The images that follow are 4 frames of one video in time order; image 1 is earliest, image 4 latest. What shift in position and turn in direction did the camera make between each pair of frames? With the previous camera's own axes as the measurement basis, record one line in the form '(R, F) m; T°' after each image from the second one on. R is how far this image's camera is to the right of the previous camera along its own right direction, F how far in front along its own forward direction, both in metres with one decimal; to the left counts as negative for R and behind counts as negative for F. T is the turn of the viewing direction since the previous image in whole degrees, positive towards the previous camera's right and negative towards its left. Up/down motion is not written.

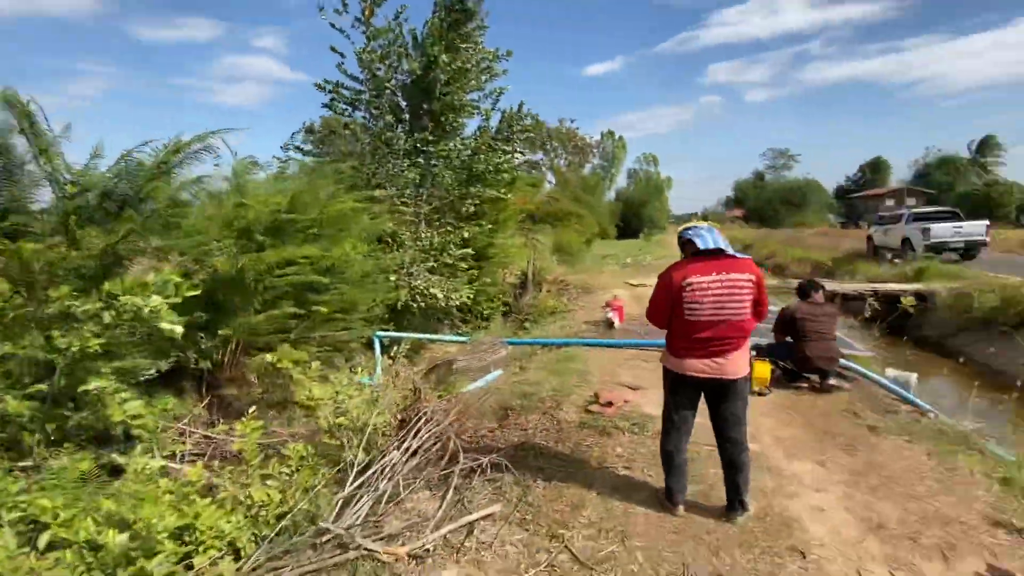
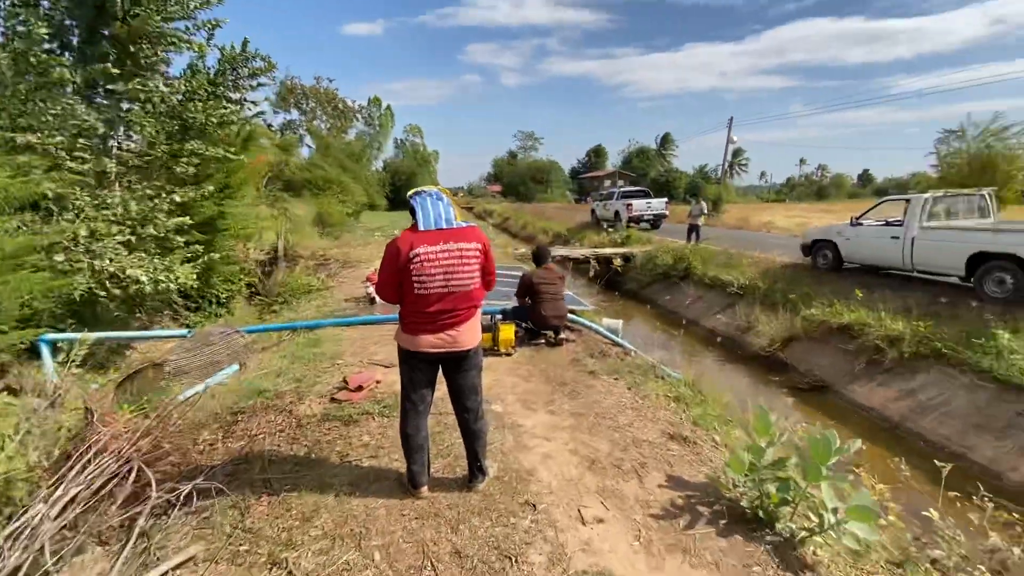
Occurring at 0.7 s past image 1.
(+0.3, +0.3) m; +27°
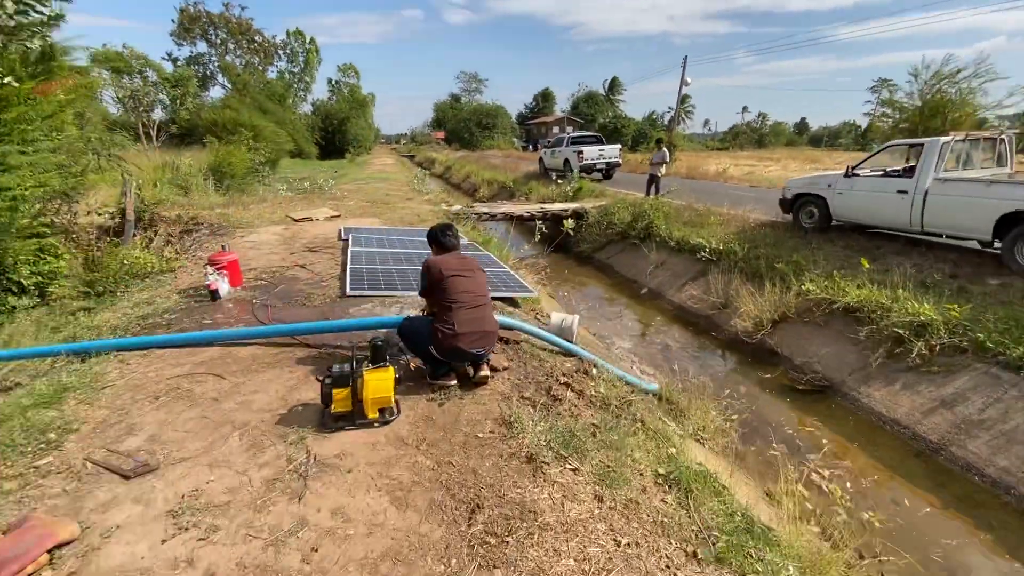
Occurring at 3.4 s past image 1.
(+0.5, +2.4) m; +6°
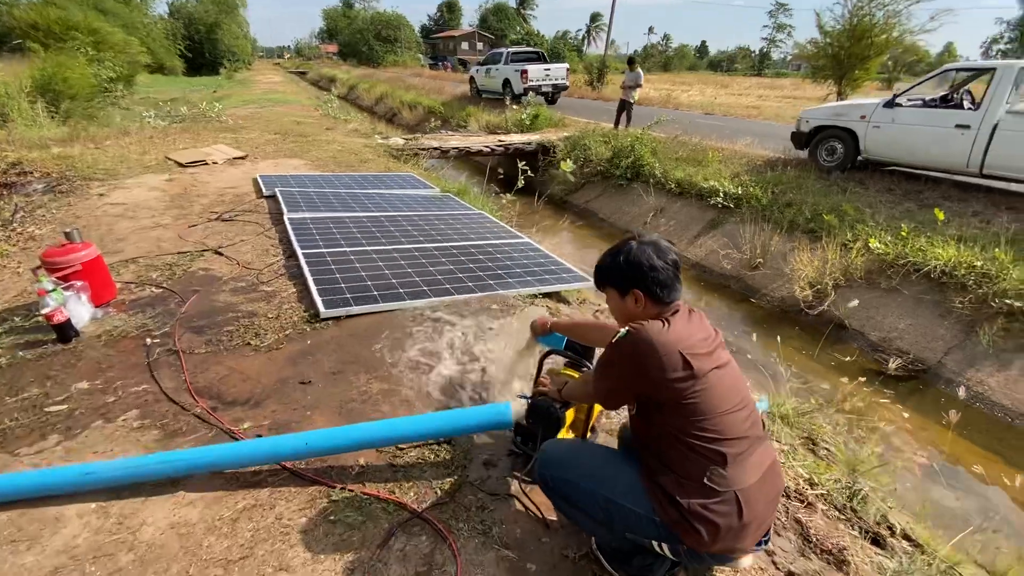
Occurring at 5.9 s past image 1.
(-1.2, +2.1) m; +10°
